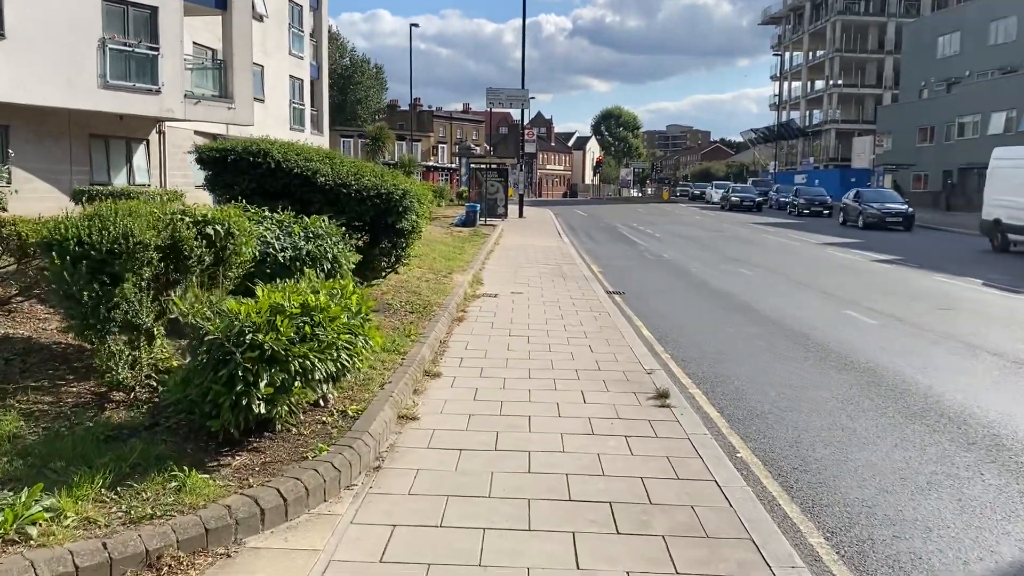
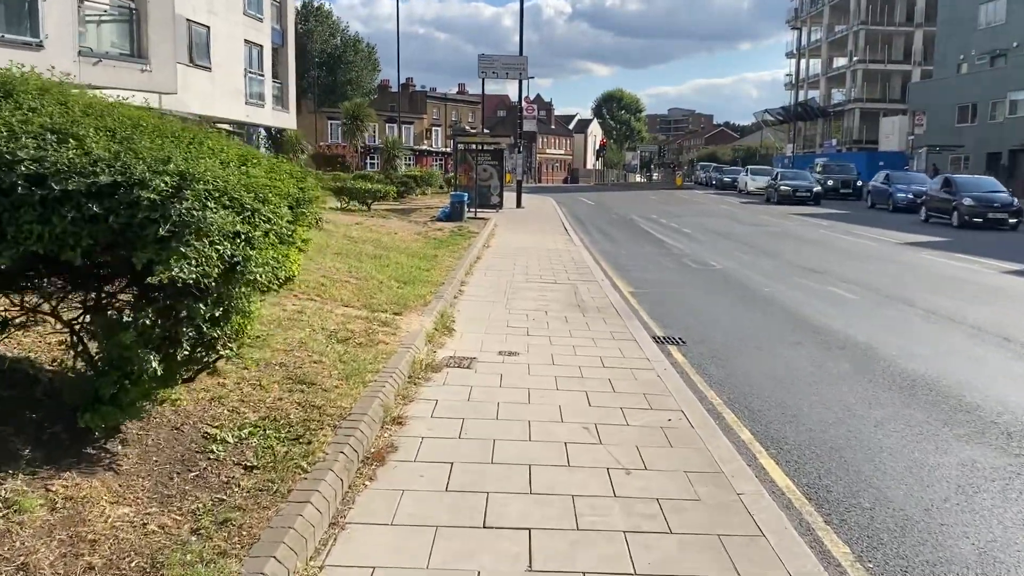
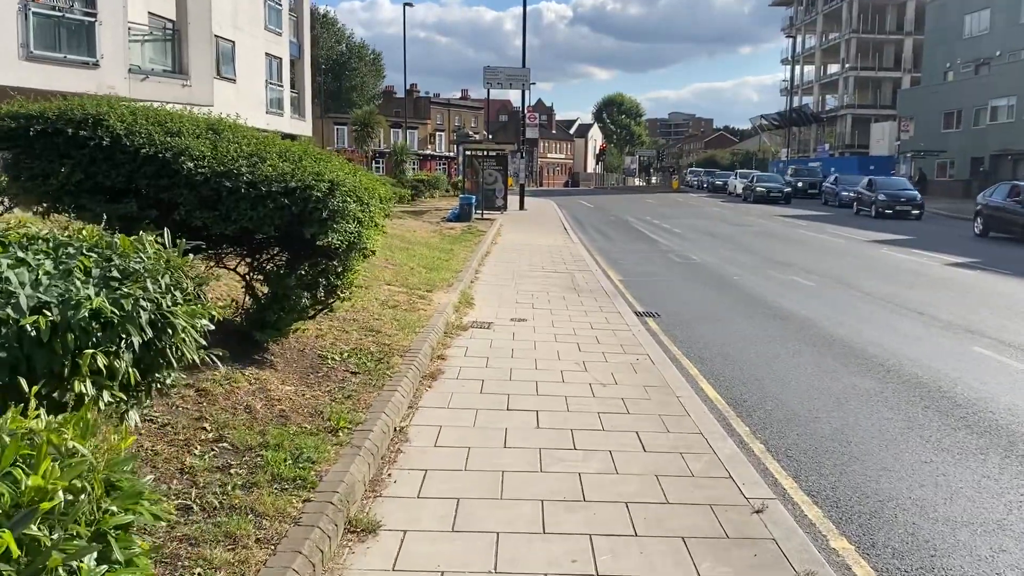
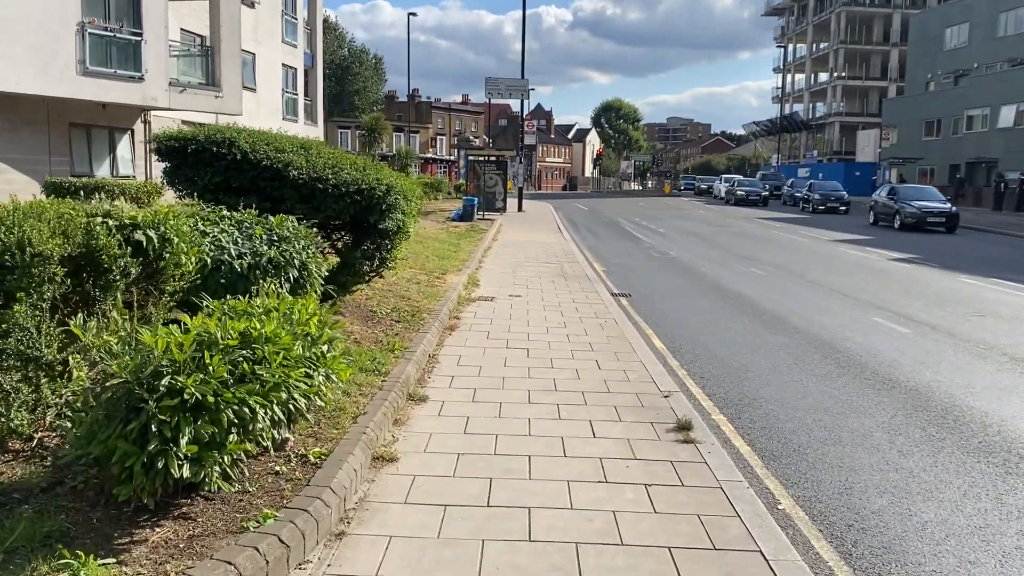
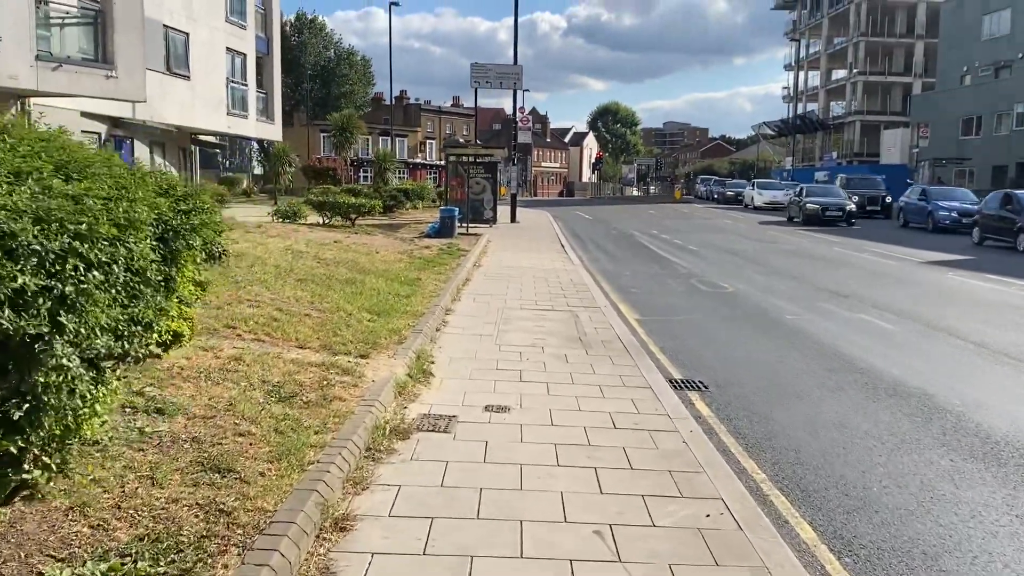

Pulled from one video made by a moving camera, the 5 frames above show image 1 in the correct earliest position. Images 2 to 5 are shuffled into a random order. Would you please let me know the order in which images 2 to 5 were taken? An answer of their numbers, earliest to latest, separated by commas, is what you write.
4, 3, 2, 5
